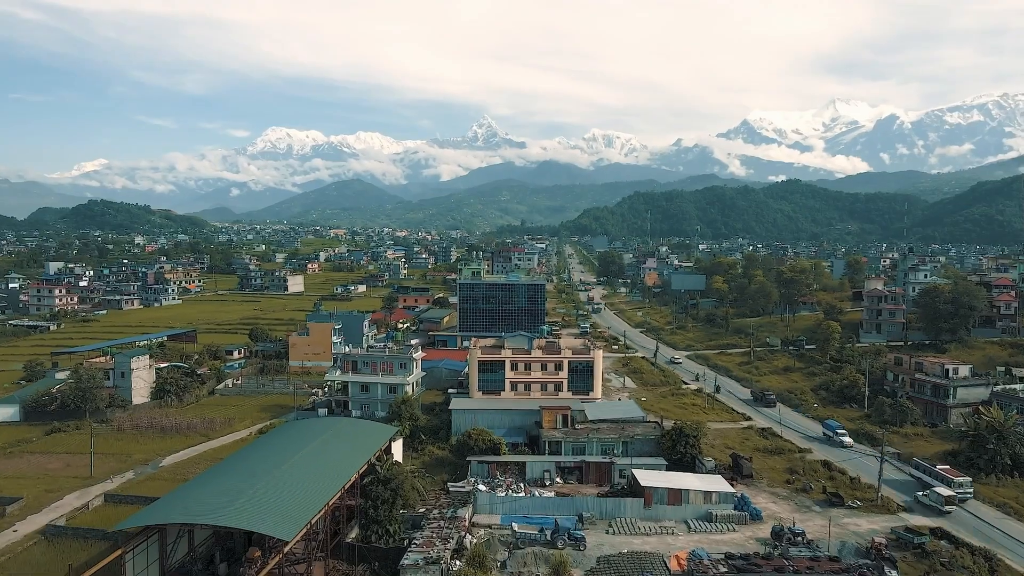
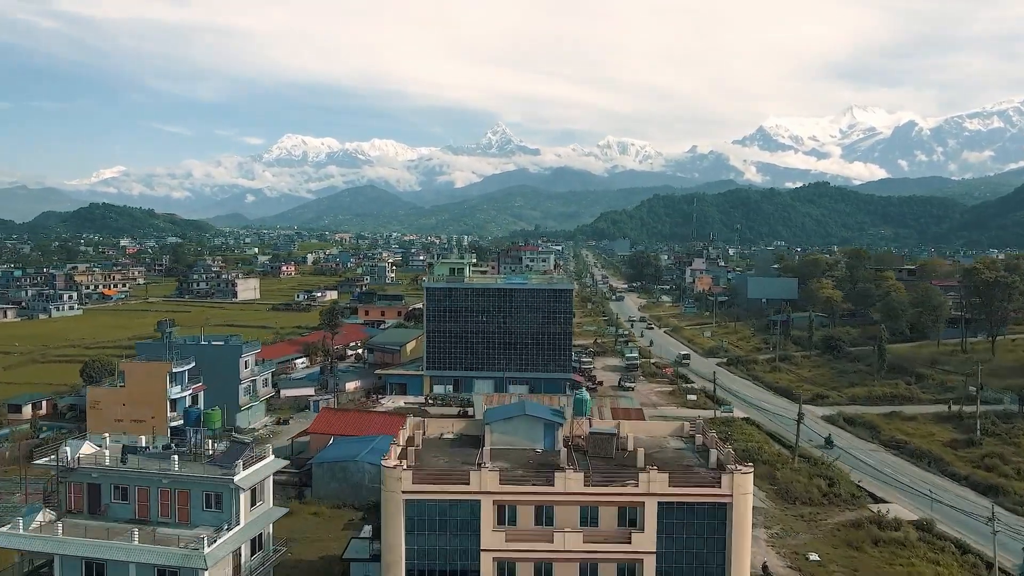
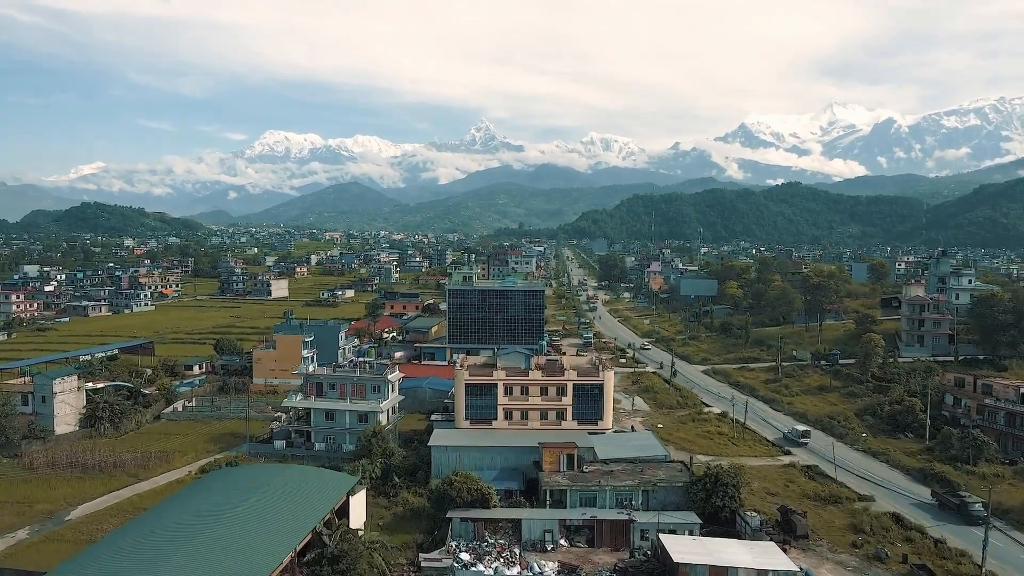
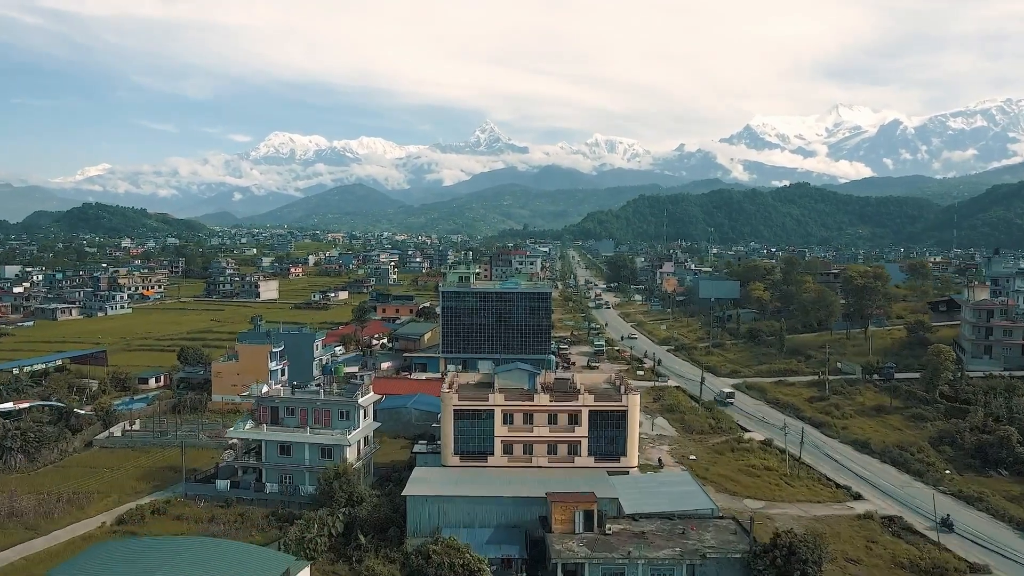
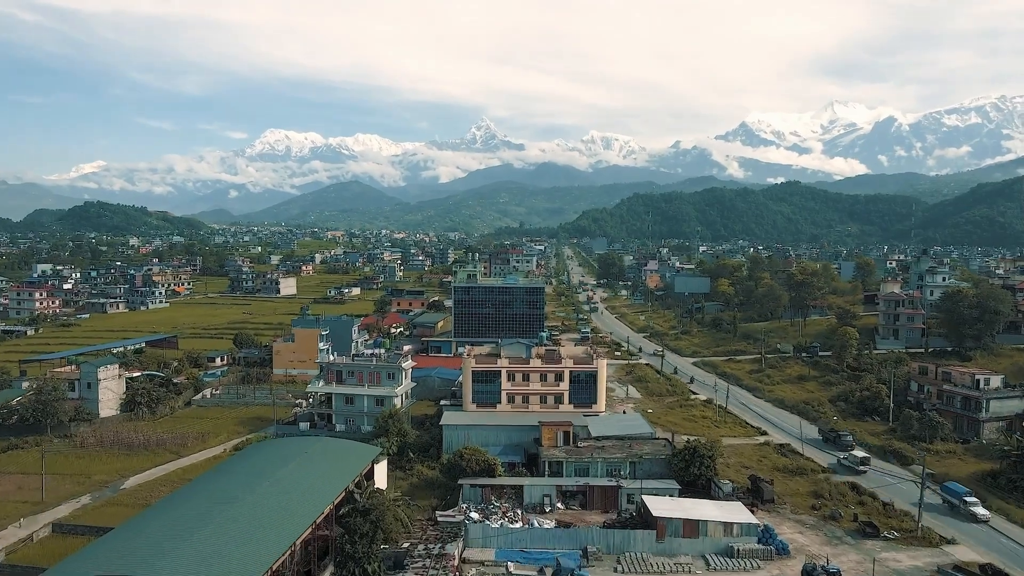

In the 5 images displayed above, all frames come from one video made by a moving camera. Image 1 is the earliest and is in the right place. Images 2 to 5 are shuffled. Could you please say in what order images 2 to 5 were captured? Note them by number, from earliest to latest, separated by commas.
5, 3, 4, 2
